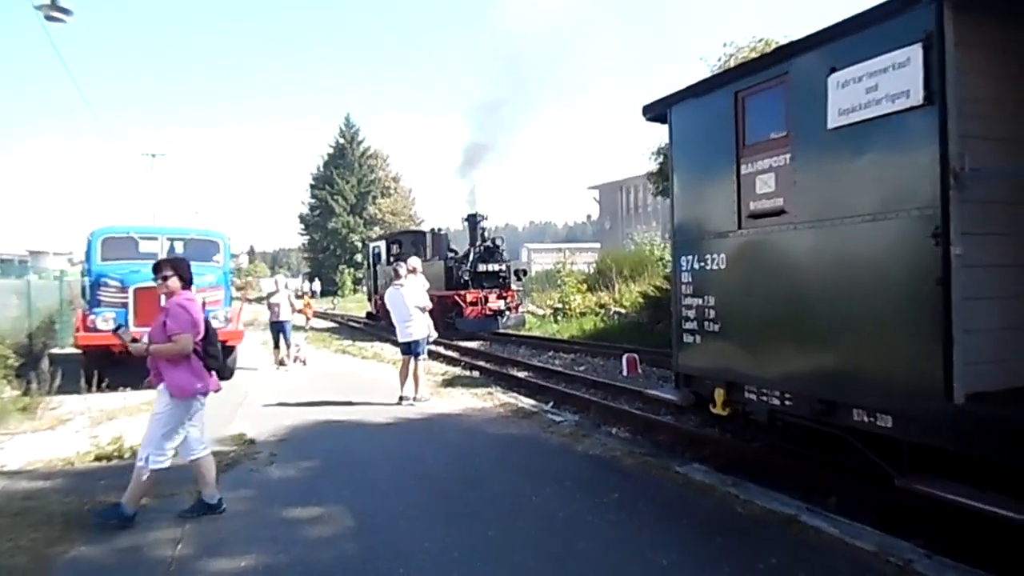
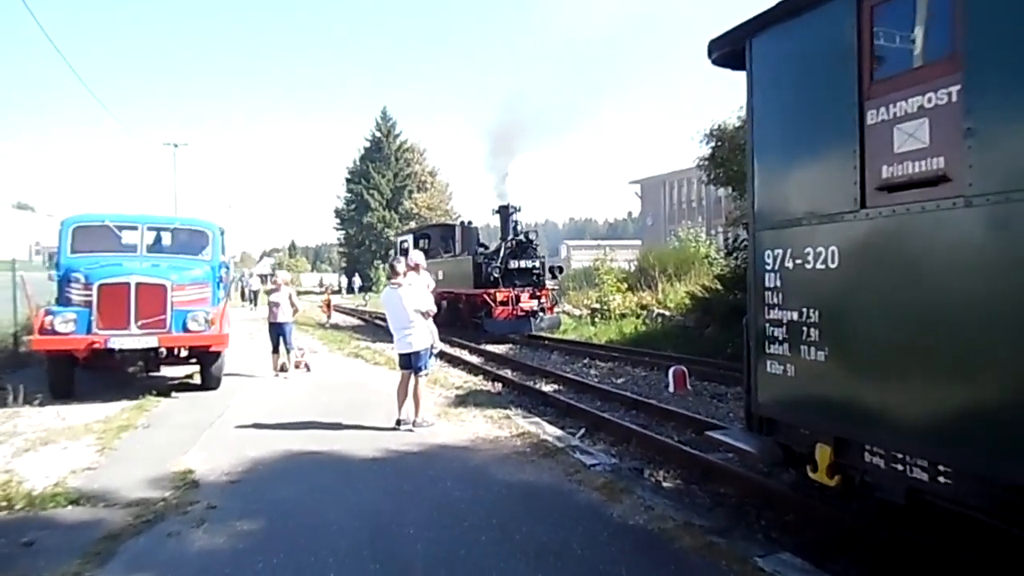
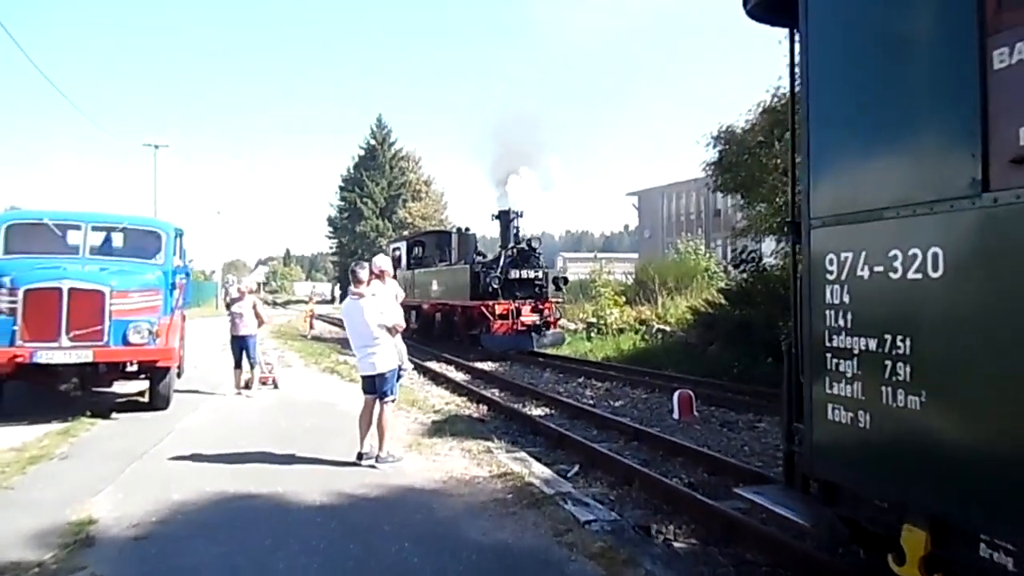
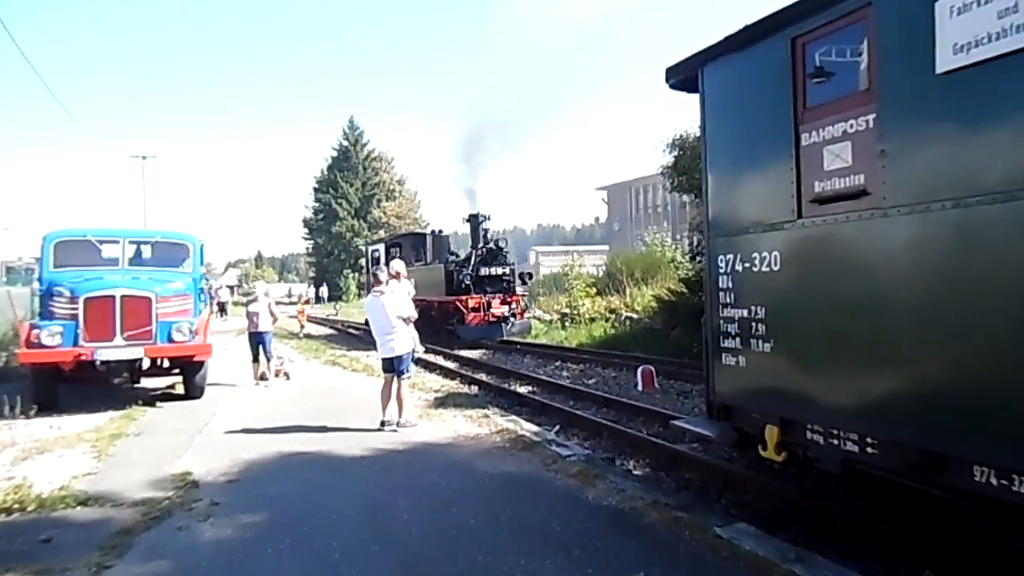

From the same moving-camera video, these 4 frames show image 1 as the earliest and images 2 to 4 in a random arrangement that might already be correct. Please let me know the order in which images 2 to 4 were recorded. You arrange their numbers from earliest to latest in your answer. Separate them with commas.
4, 2, 3
